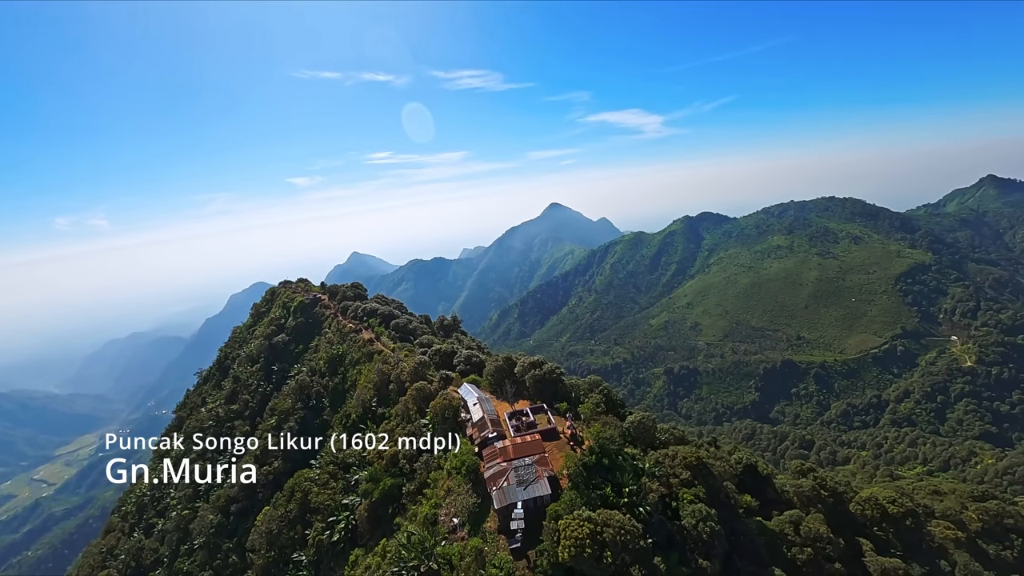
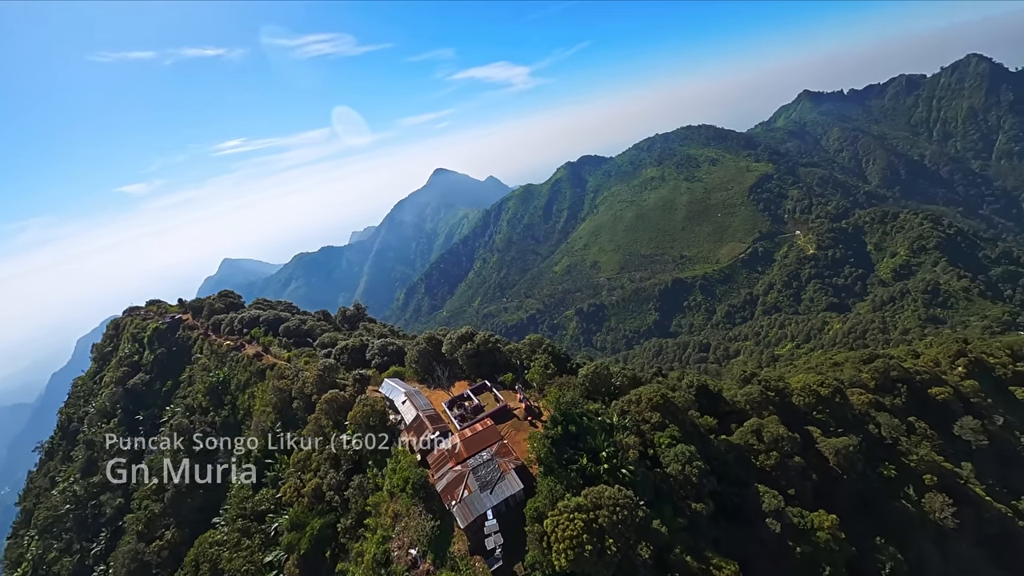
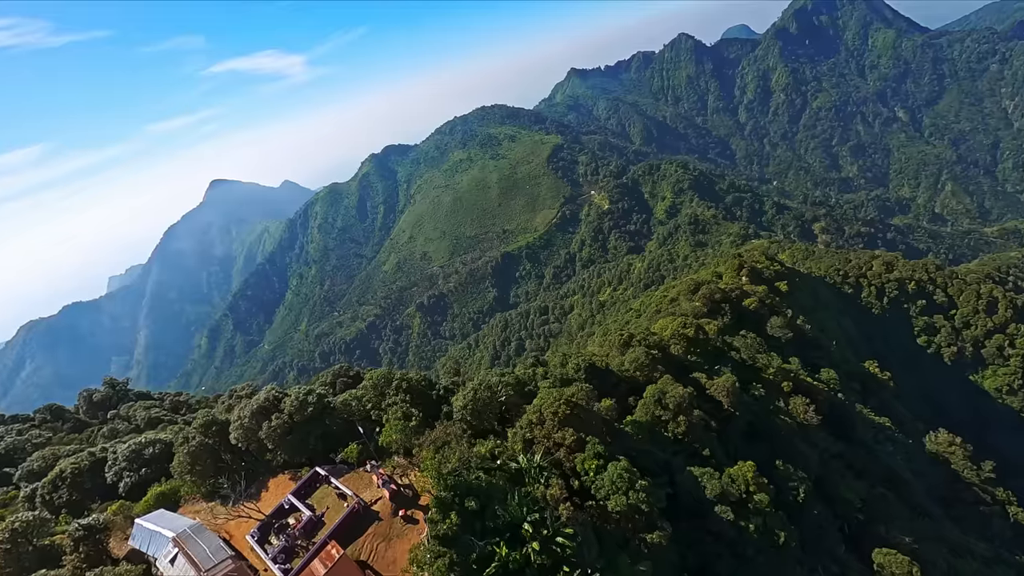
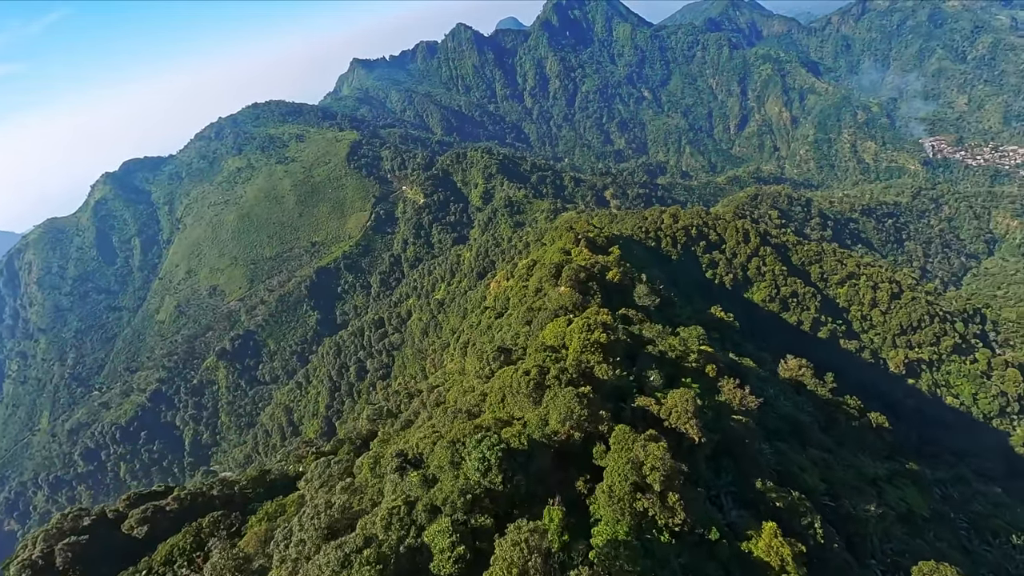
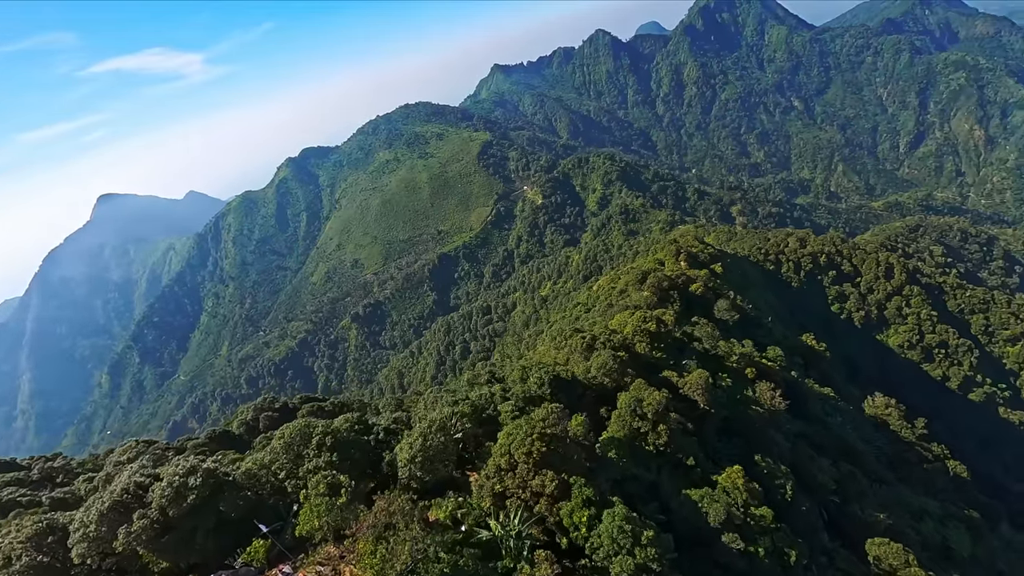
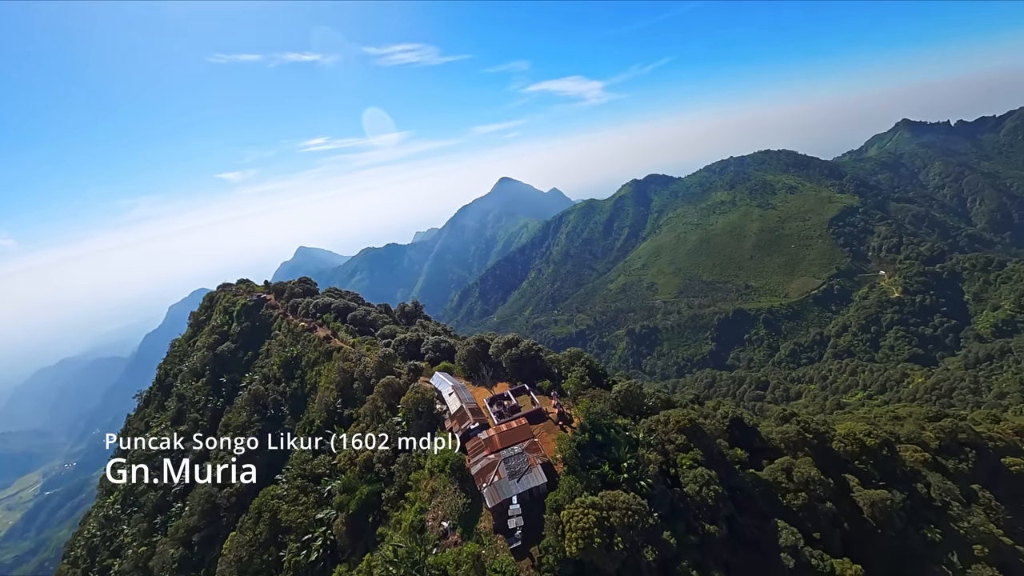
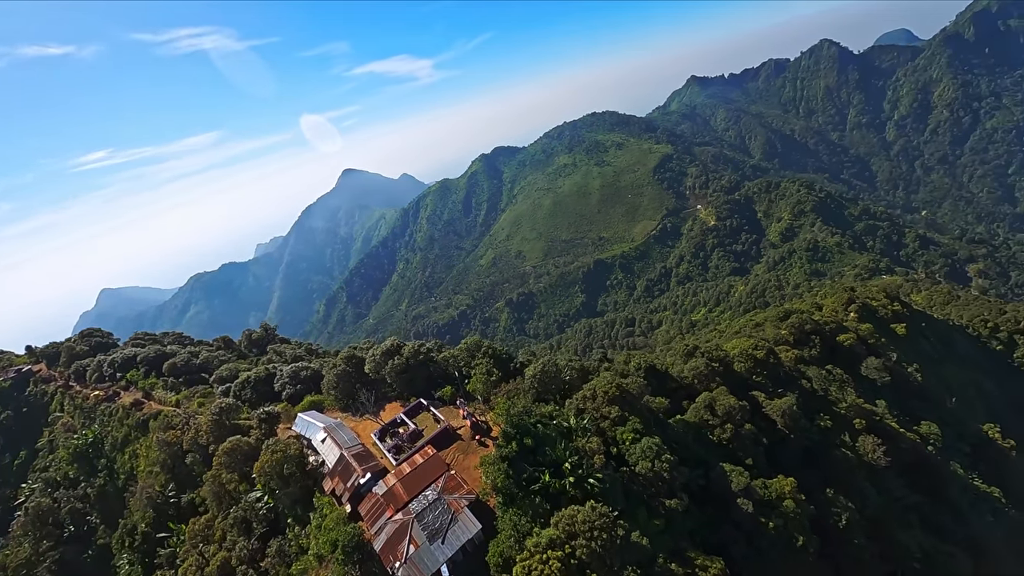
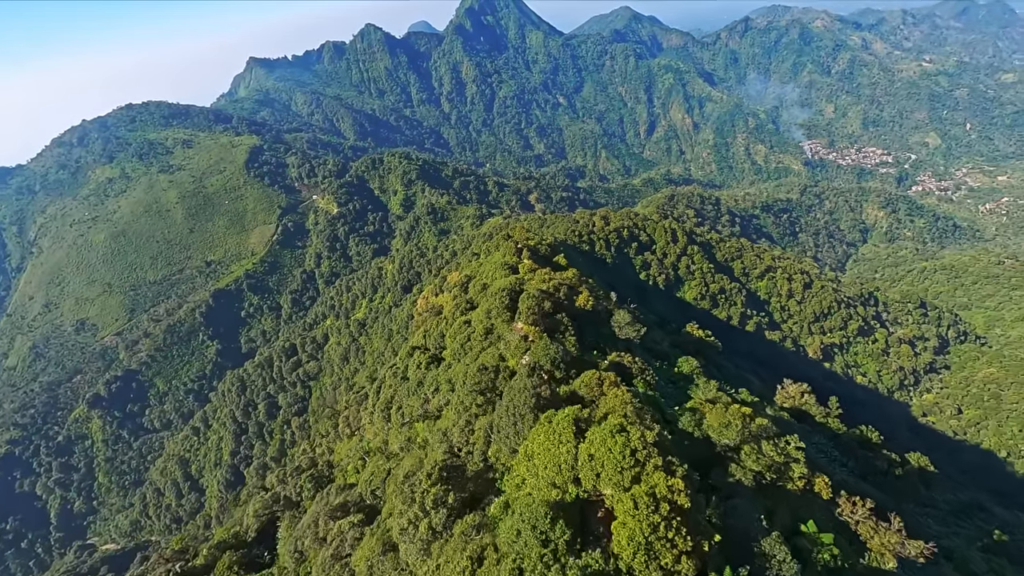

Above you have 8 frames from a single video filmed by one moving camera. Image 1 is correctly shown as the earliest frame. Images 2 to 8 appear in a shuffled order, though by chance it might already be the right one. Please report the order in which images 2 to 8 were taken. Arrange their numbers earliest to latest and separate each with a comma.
6, 2, 7, 3, 5, 4, 8
